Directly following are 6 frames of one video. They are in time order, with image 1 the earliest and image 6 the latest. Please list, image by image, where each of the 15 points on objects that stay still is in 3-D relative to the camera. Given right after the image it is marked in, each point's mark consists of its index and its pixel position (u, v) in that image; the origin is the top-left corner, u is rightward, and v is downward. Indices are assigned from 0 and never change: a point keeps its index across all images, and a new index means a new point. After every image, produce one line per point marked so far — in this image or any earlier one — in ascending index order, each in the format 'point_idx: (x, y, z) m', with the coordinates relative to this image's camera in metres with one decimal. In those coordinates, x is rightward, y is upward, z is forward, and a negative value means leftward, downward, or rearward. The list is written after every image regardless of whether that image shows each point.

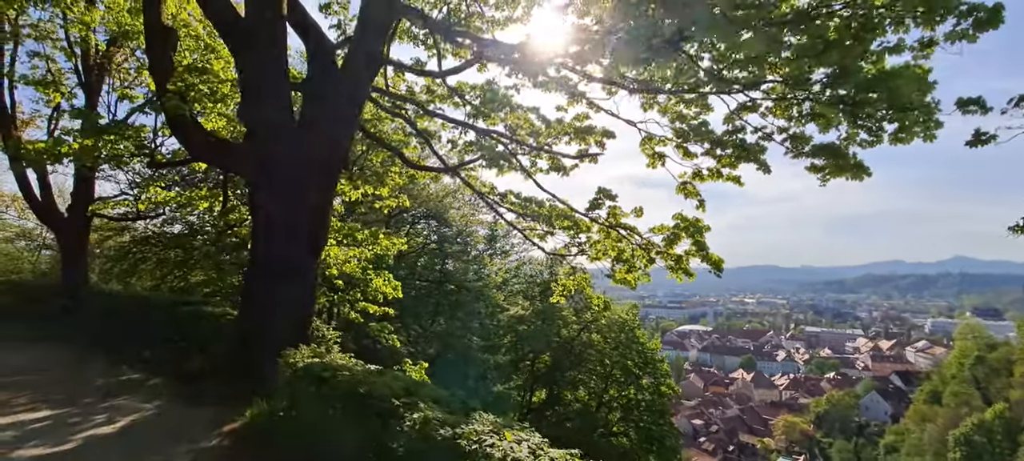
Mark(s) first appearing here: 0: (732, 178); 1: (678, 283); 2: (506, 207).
0: (+2.6, +0.6, +5.7) m
1: (+2.2, -0.7, +6.6) m
2: (-0.1, +0.4, +9.0) m
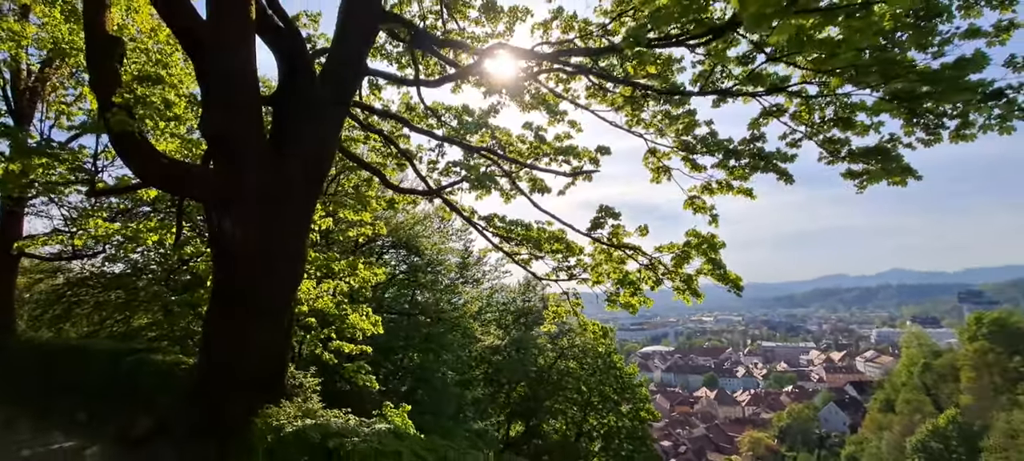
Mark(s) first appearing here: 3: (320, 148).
0: (+2.6, +0.4, +5.4) m
1: (+2.2, -0.9, +6.2) m
2: (-0.3, 0.0, +8.4) m
3: (-2.0, +0.9, +5.0) m
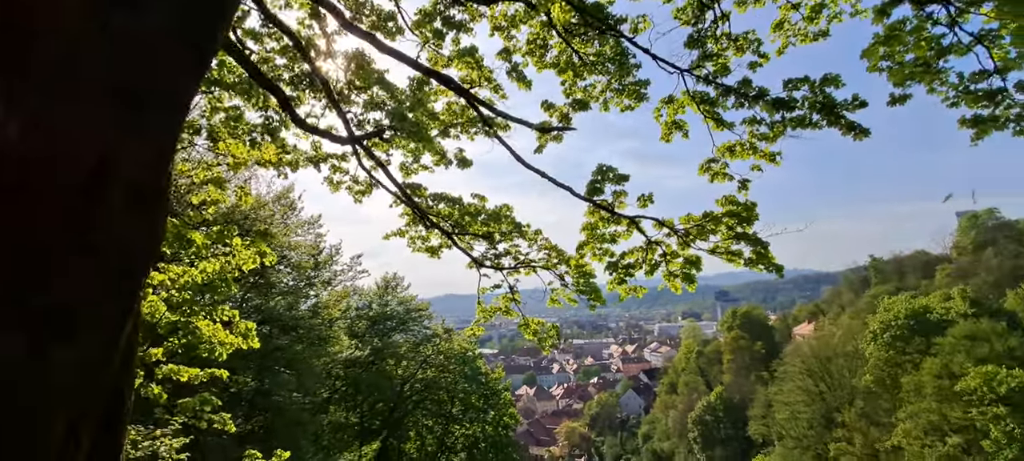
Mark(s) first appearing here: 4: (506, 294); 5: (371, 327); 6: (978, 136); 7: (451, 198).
0: (+2.4, +0.7, +4.6) m
1: (+1.8, -0.7, +5.2) m
2: (-1.3, +0.3, +6.5) m
3: (-1.7, +1.3, +2.7) m
4: (-0.1, -0.9, +6.8) m
5: (-5.5, -3.7, +18.9) m
6: (+3.1, +0.6, +3.2) m
7: (-0.8, +0.4, +6.4) m
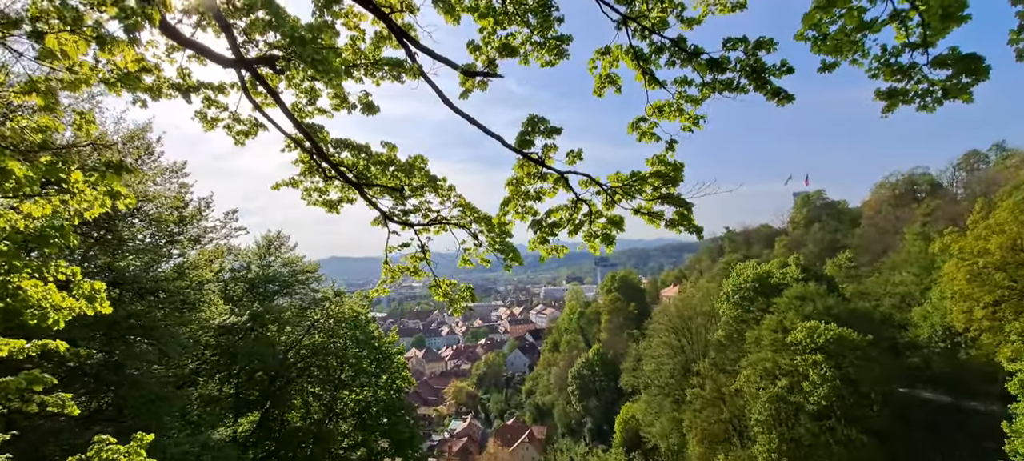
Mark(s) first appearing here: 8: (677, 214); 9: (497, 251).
0: (+1.7, +1.1, +4.6) m
1: (+0.9, -0.2, +5.1) m
2: (-2.4, +0.9, +5.7) m
3: (-1.9, +1.6, +1.9) m
4: (-1.3, -0.3, +6.4) m
5: (-9.3, -2.1, +17.2) m
6: (+2.7, +0.9, +3.5) m
7: (-1.8, +1.0, +5.7) m
8: (+1.5, +0.2, +4.4) m
9: (-0.2, -0.2, +5.9) m
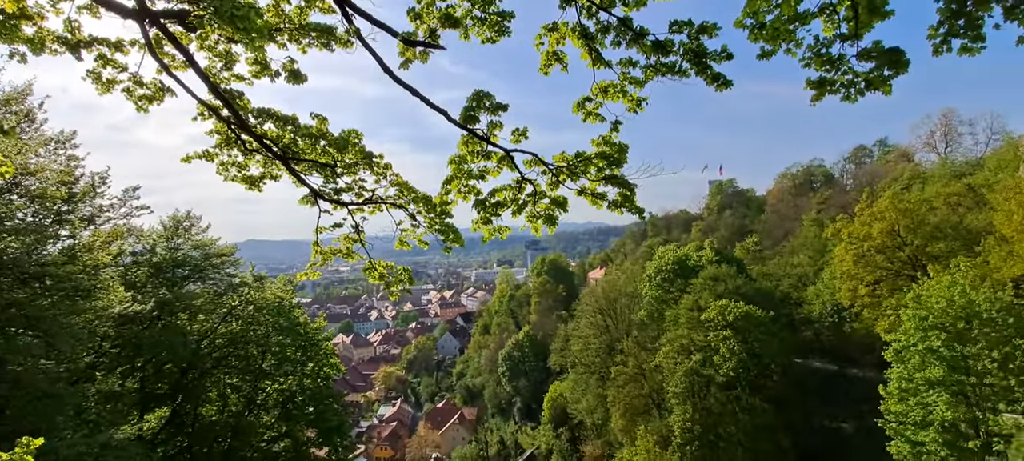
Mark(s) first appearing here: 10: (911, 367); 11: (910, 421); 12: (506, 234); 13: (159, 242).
0: (+1.2, +1.2, +4.6) m
1: (+0.3, 0.0, +5.1) m
2: (-3.0, +1.1, +5.2) m
3: (-2.0, +1.7, +1.4) m
4: (-2.0, 0.0, +6.0) m
5: (-11.5, -1.4, +15.6) m
6: (+2.3, +1.0, +3.7) m
7: (-2.5, +1.2, +5.2) m
8: (+1.0, +0.3, +4.4) m
9: (-0.9, 0.0, +5.7) m
10: (+13.5, -4.6, +16.4) m
11: (+13.2, -6.3, +16.1) m
12: (-0.1, 0.0, +5.0) m
13: (-11.9, -0.4, +16.3) m
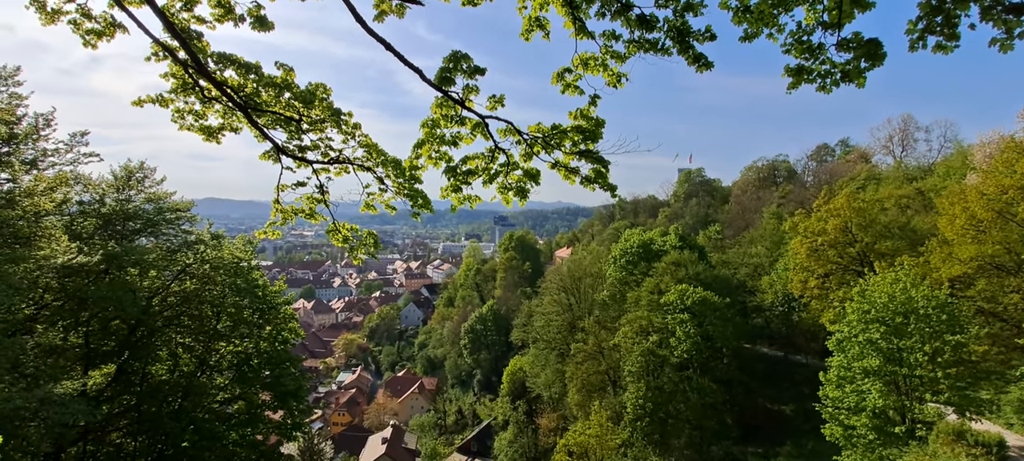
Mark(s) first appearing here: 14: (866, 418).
0: (+1.0, +1.5, +4.6) m
1: (0.0, +0.3, +5.0) m
2: (-3.2, +1.6, +4.8) m
3: (-2.0, +1.9, +1.1) m
4: (-2.4, +0.4, +5.8) m
5: (-12.5, +0.1, +14.8) m
6: (+2.2, +1.1, +3.7) m
7: (-2.7, +1.7, +4.9) m
8: (+0.7, +0.5, +4.4) m
9: (-1.2, +0.4, +5.6) m
10: (+12.1, -4.5, +17.4) m
11: (+11.8, -6.2, +17.1) m
12: (-0.4, +0.3, +4.9) m
13: (-12.8, +1.2, +15.4) m
14: (+11.7, -6.2, +16.1) m
